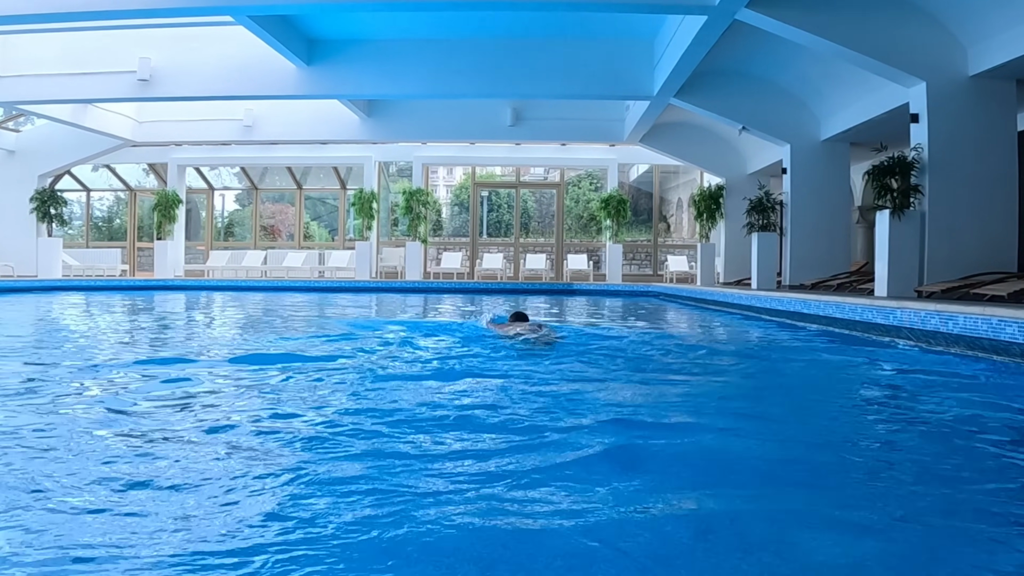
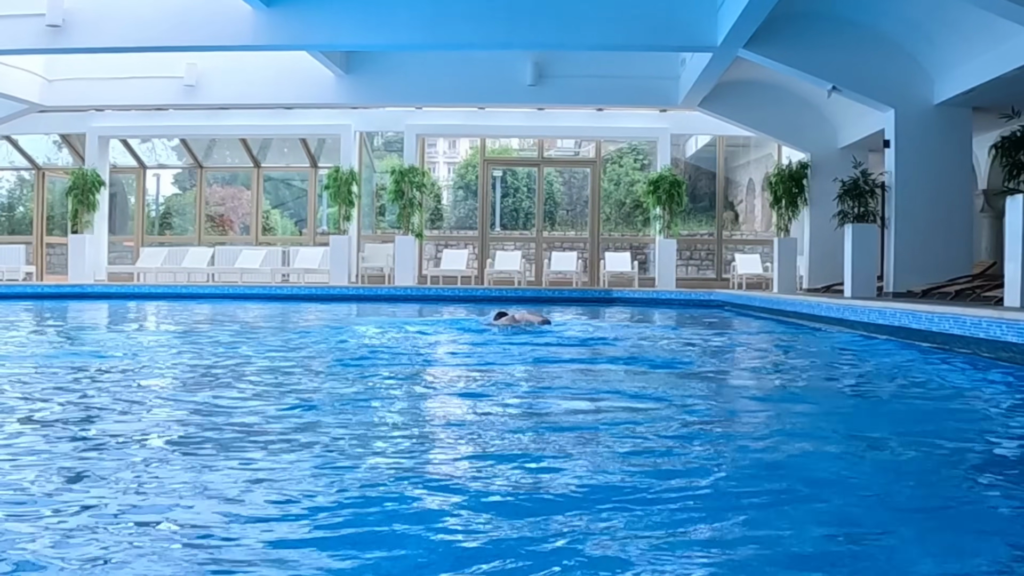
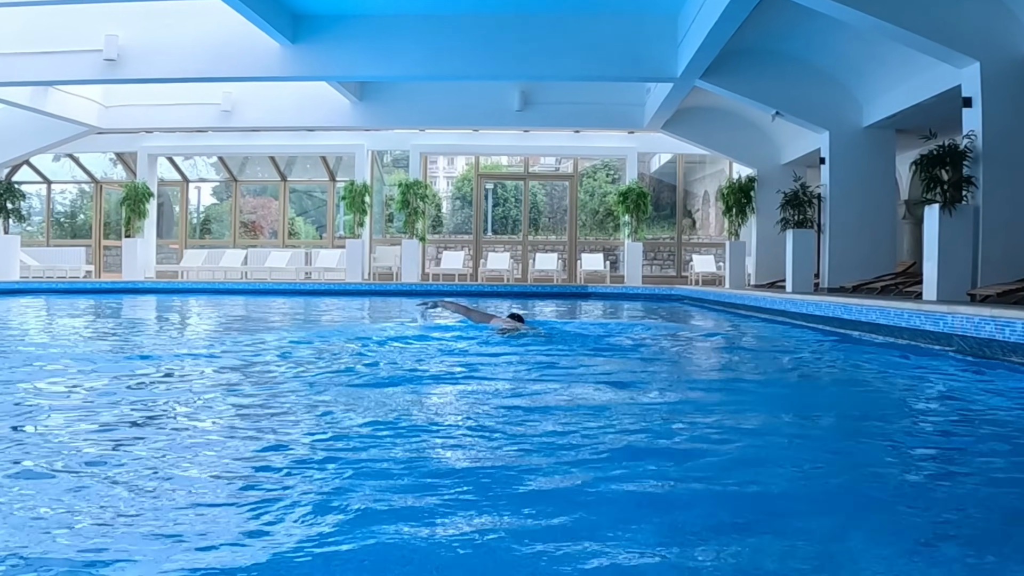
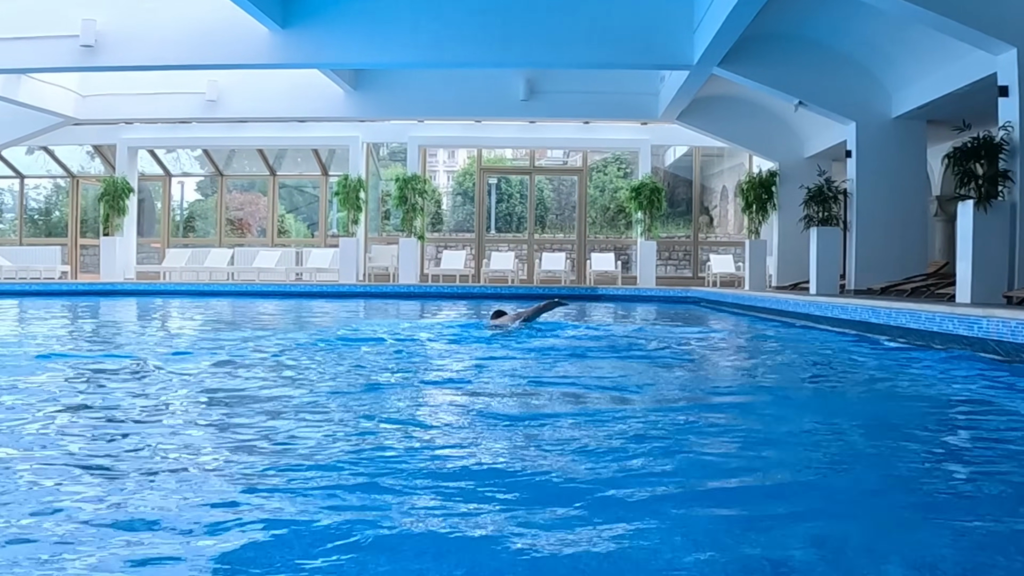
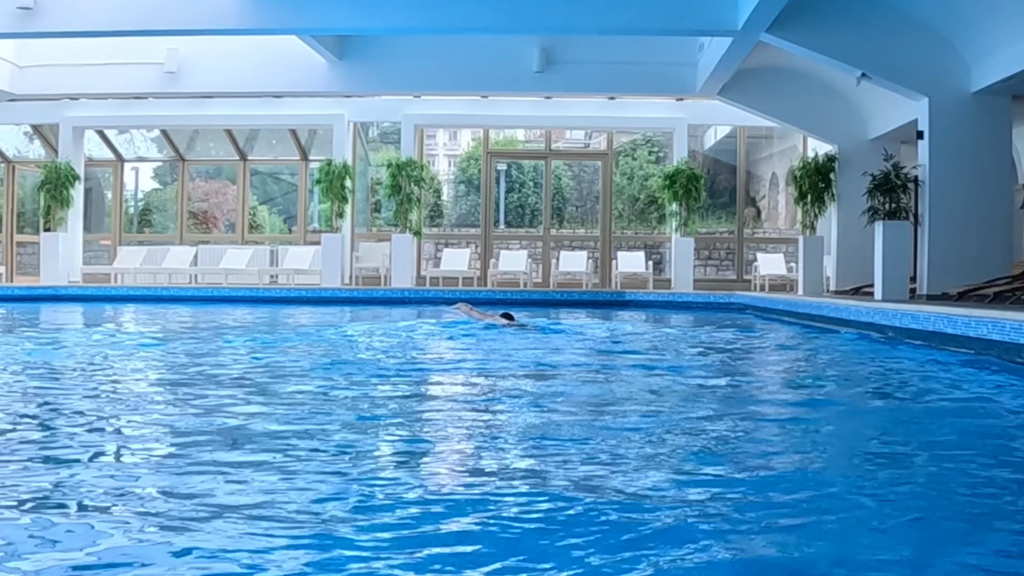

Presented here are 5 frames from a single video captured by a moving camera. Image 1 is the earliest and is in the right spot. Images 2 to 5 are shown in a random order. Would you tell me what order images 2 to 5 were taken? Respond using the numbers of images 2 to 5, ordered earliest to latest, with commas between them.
3, 4, 2, 5
